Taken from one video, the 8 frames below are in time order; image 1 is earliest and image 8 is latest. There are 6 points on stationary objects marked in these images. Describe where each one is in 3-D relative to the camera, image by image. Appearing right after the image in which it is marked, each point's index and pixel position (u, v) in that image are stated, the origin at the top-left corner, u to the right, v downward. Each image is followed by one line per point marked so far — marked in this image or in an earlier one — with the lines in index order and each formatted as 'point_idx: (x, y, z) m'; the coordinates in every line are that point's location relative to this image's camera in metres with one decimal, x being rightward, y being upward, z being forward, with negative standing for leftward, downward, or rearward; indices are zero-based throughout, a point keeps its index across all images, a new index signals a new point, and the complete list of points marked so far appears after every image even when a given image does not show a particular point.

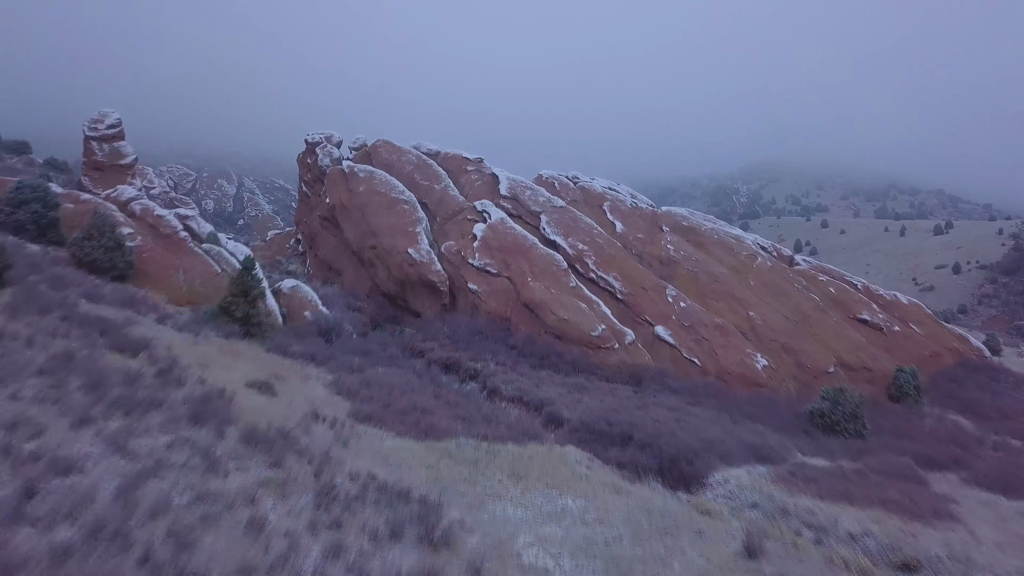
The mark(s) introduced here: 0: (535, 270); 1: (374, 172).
0: (+0.4, +0.4, +14.6) m
1: (-3.3, +2.7, +17.7) m
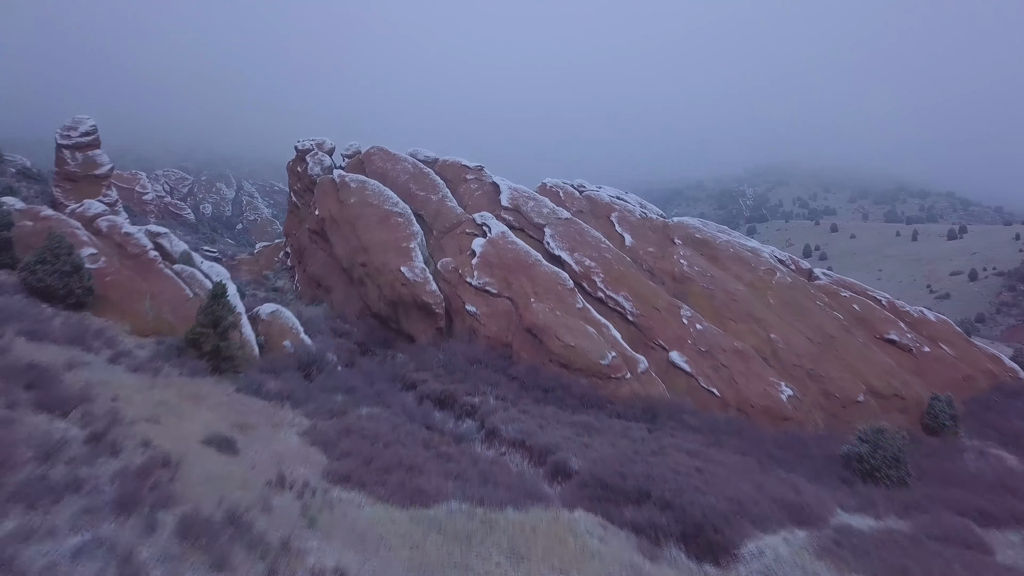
0: (+0.5, 0.0, +13.5) m
1: (-3.2, +2.3, +16.5) m
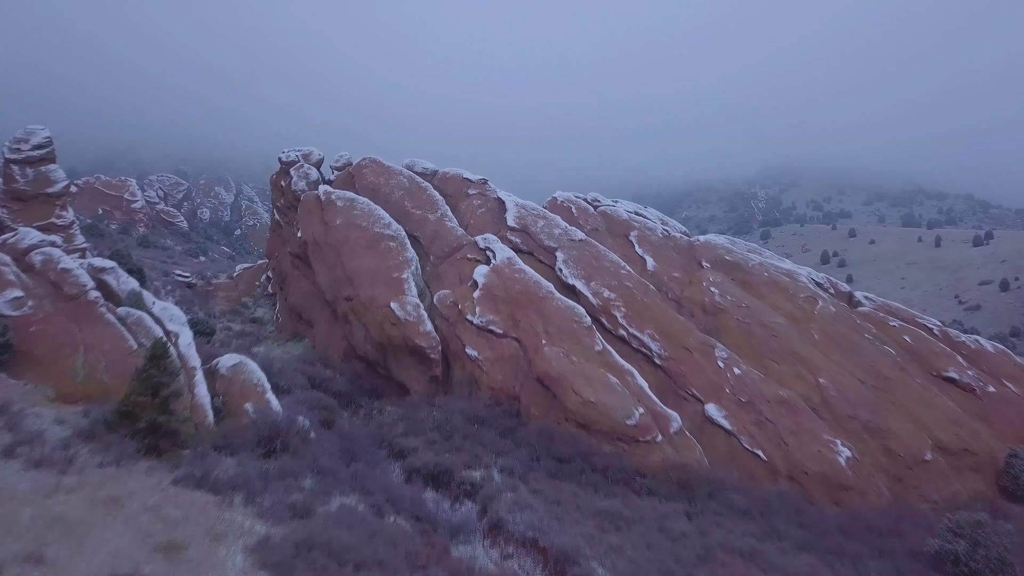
0: (+0.6, -0.6, +11.6) m
1: (-3.1, +1.7, +14.7) m
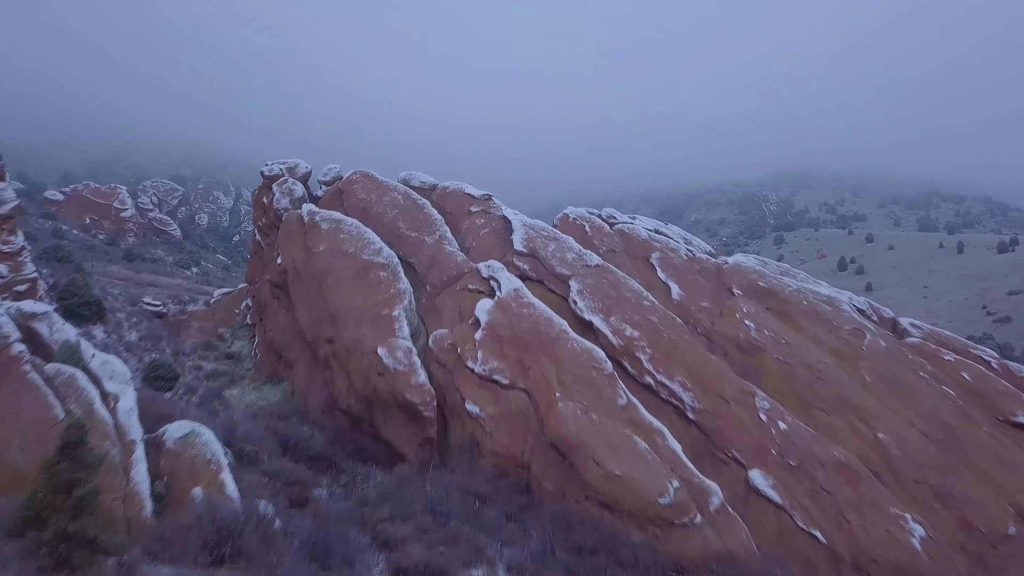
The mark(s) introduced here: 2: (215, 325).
0: (+0.7, -1.2, +9.9) m
1: (-3.0, +1.1, +13.0) m
2: (-5.8, -0.7, +14.6) m
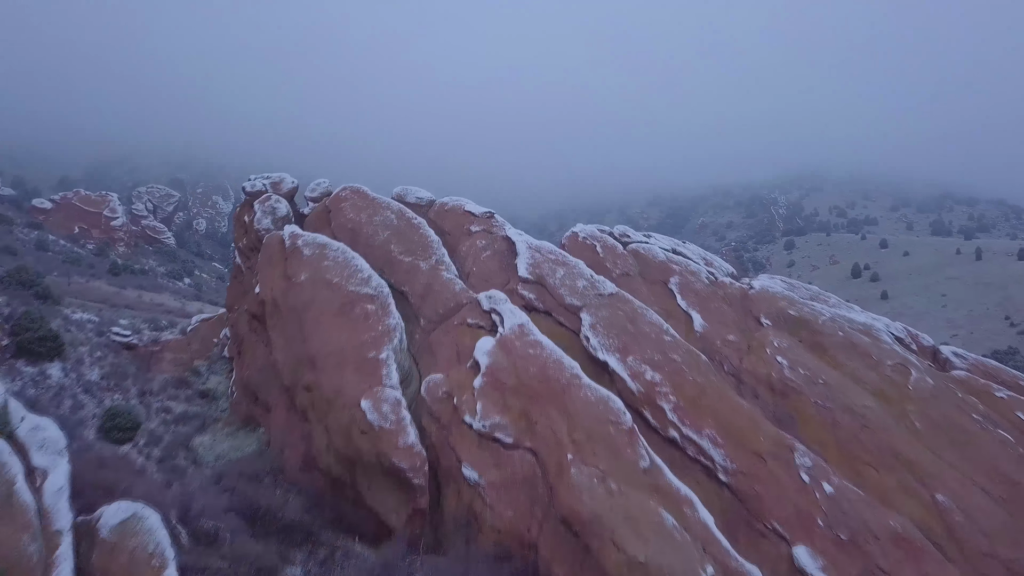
0: (+0.7, -1.7, +8.5) m
1: (-2.9, +0.6, +11.7) m
2: (-5.7, -1.2, +13.3) m
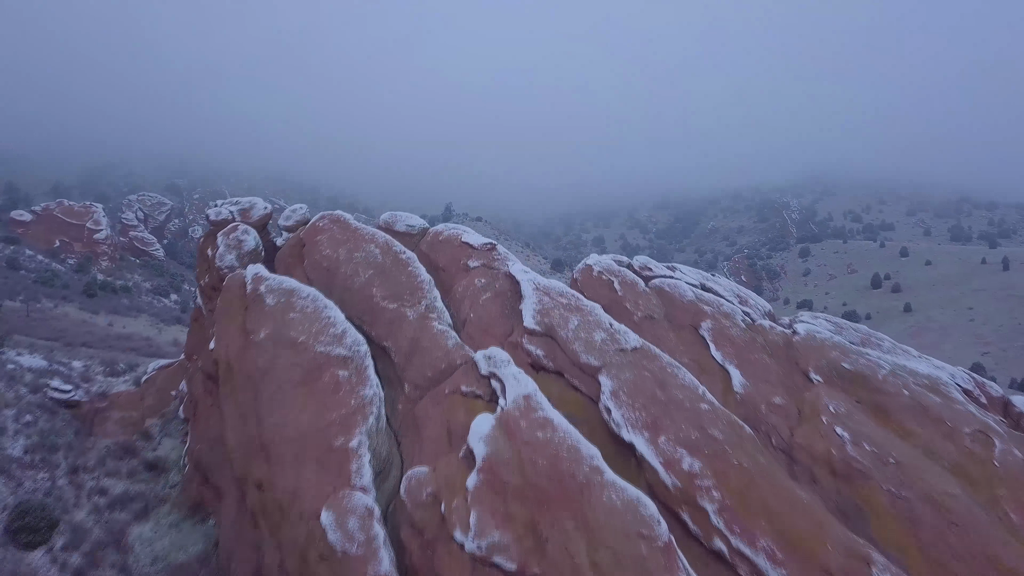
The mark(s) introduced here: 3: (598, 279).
0: (+0.8, -2.4, +6.6) m
1: (-2.8, -0.1, +9.8) m
2: (-5.7, -2.0, +11.5) m
3: (+1.5, +0.2, +12.8) m
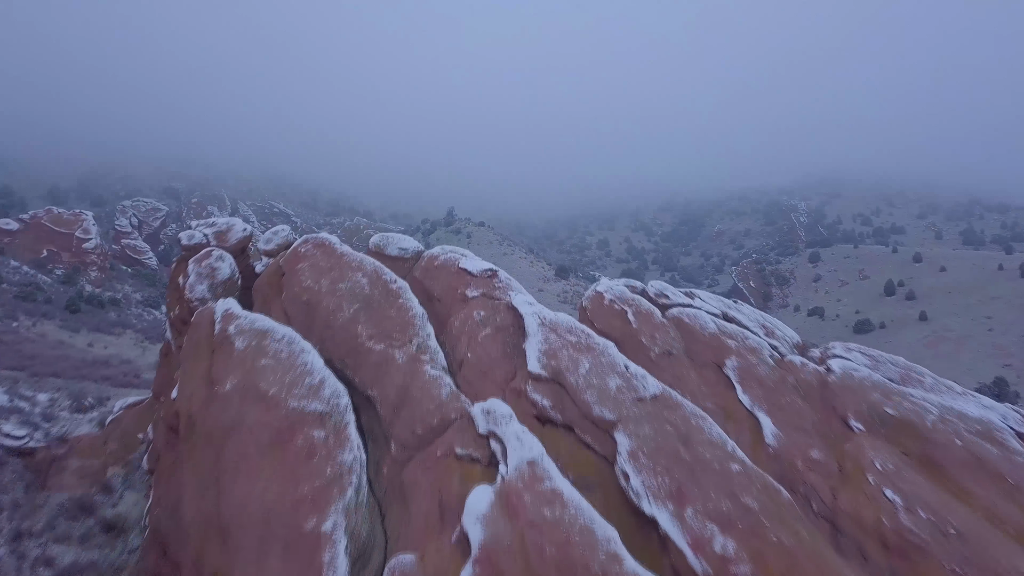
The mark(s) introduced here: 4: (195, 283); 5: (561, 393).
0: (+0.8, -2.9, +5.4) m
1: (-2.8, -0.5, +8.6) m
2: (-5.6, -2.4, +10.3) m
3: (+1.5, -0.3, +11.6) m
4: (-4.3, +0.1, +10.3) m
5: (+0.6, -1.3, +8.8) m
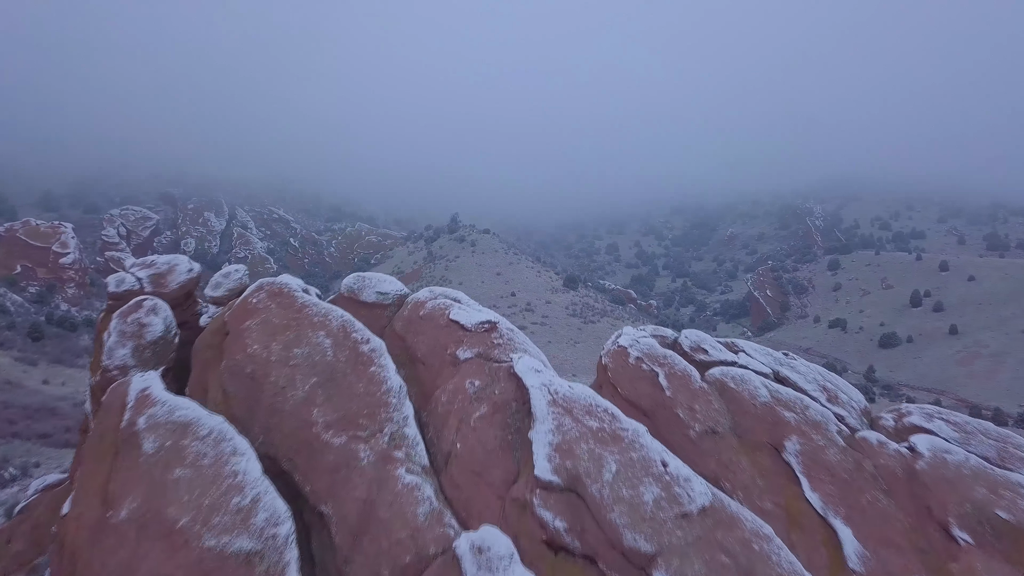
0: (+0.8, -3.6, +3.2) m
1: (-2.8, -1.2, +6.5) m
2: (-5.6, -3.1, +8.2) m
3: (+1.5, -1.0, +9.4) m
4: (-4.3, -0.6, +8.1) m
5: (+0.6, -1.9, +6.6) m
